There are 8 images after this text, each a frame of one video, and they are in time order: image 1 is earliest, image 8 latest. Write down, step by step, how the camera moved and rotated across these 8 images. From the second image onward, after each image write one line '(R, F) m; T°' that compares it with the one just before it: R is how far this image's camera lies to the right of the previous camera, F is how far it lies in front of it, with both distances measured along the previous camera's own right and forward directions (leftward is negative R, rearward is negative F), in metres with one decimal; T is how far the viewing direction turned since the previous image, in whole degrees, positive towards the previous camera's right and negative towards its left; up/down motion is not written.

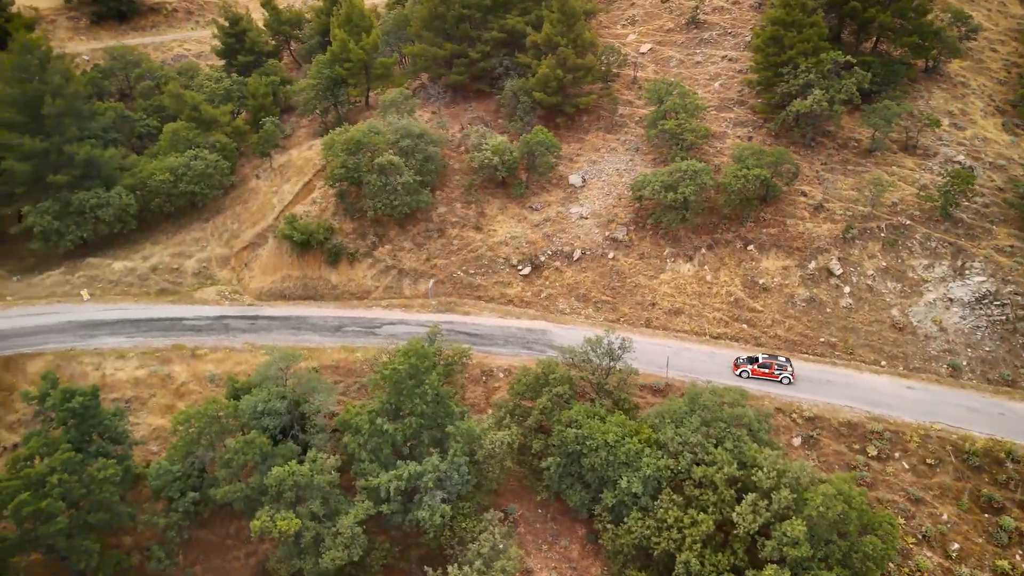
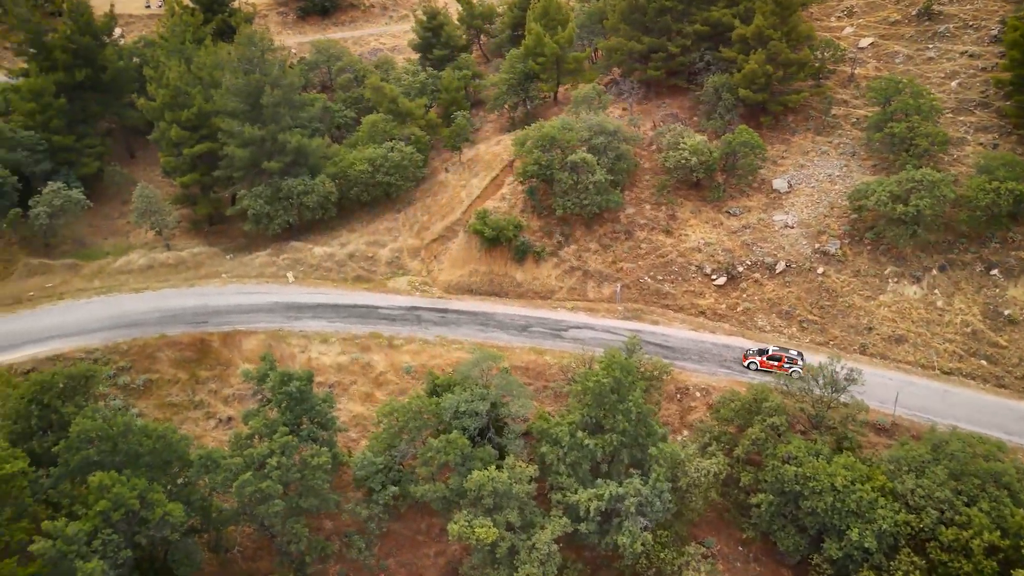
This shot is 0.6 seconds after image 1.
(-2.3, +1.2) m; -11°
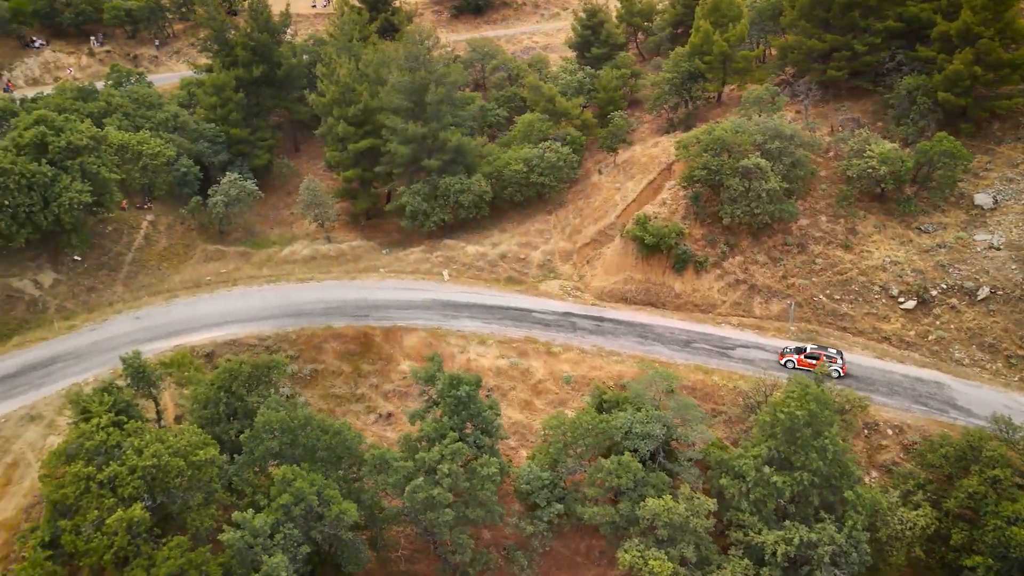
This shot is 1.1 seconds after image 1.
(-2.0, +1.1) m; -9°
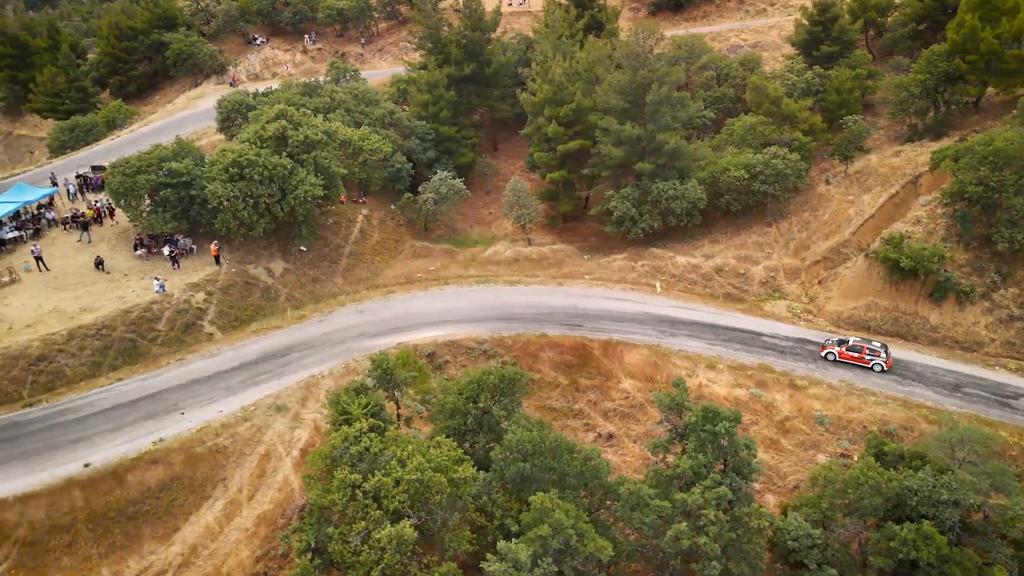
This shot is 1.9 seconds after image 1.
(-3.7, +1.6) m; -11°
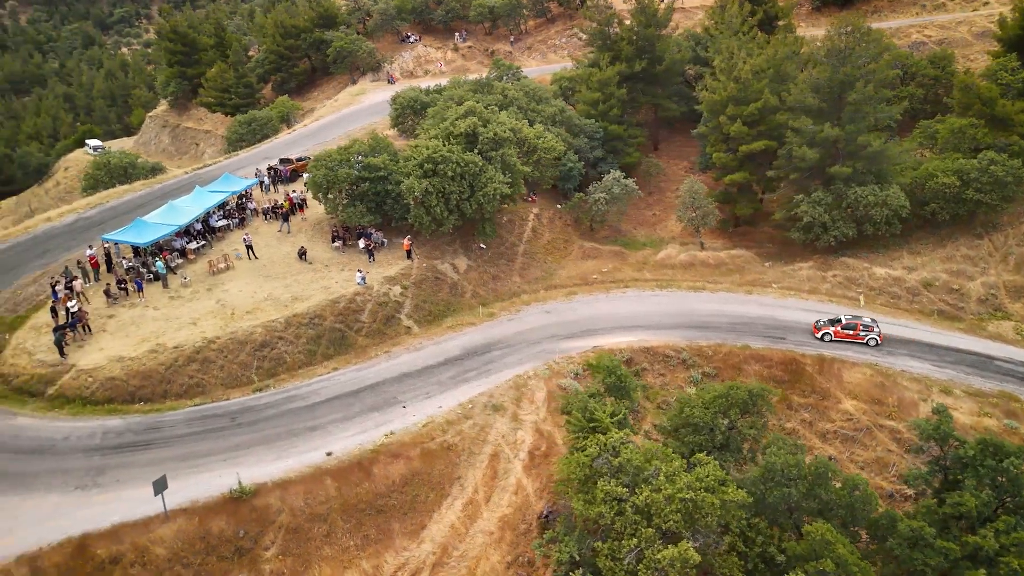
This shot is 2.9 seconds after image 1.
(-4.3, +0.6) m; -8°
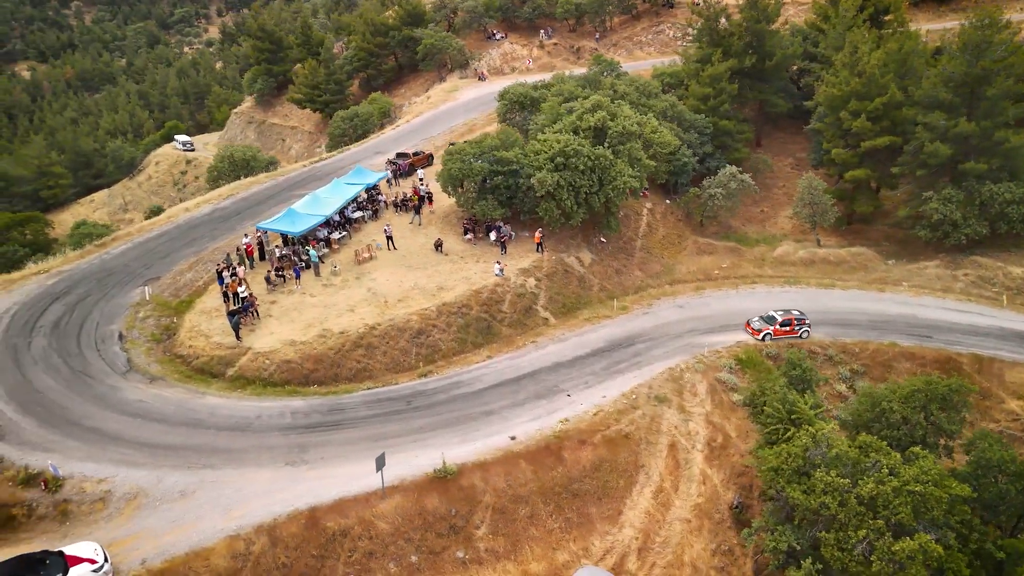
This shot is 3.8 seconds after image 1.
(-4.2, -0.4) m; -3°
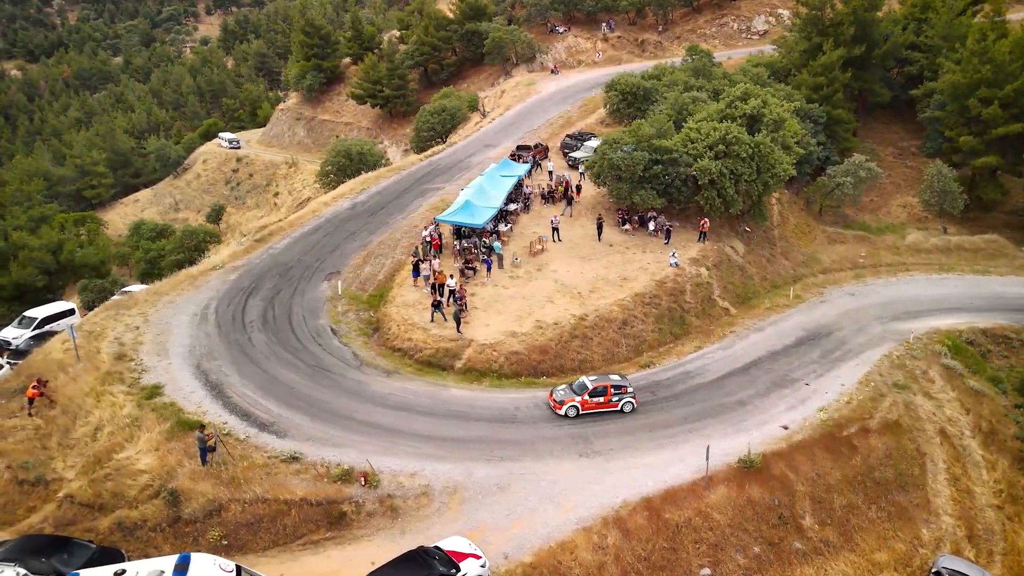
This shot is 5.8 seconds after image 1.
(-8.3, +0.5) m; +1°
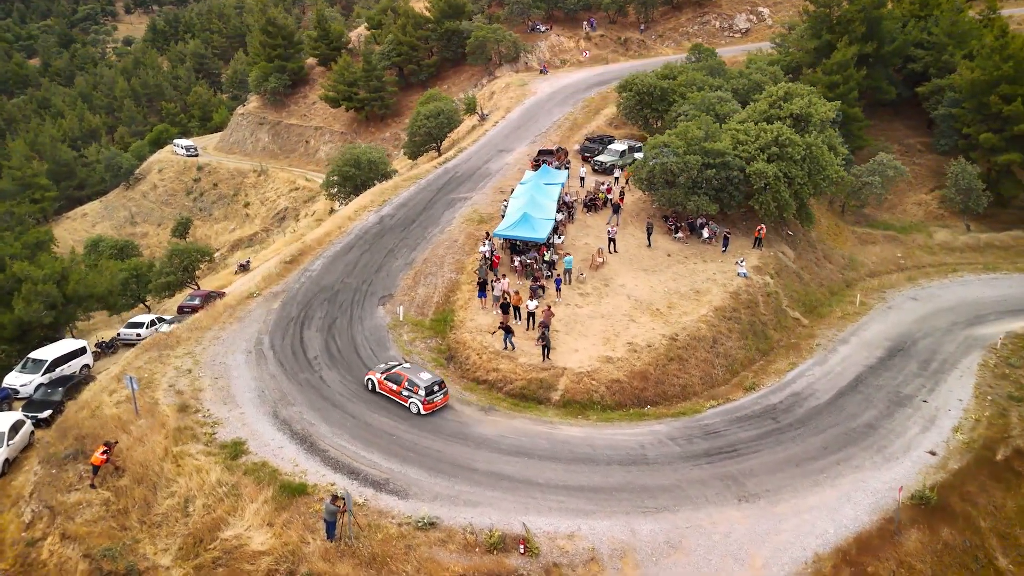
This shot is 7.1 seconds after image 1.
(-4.9, +2.4) m; +5°
